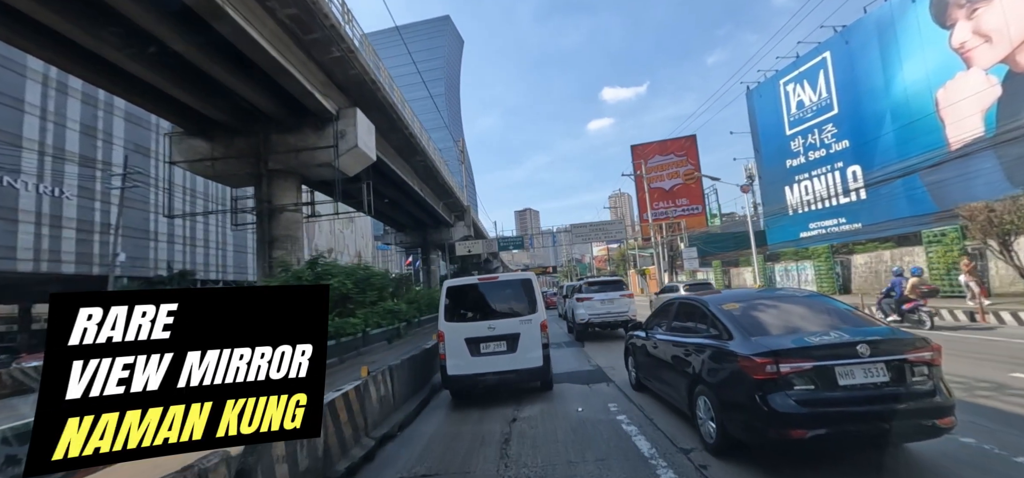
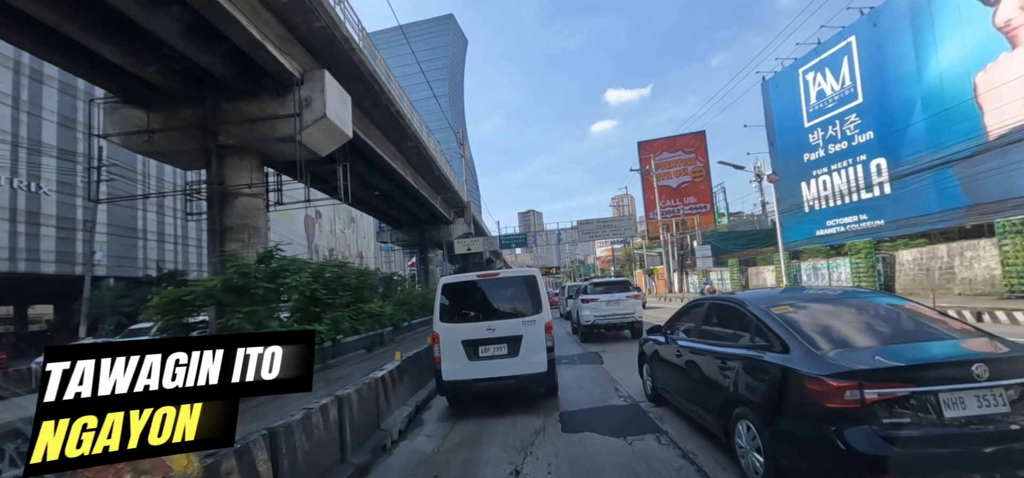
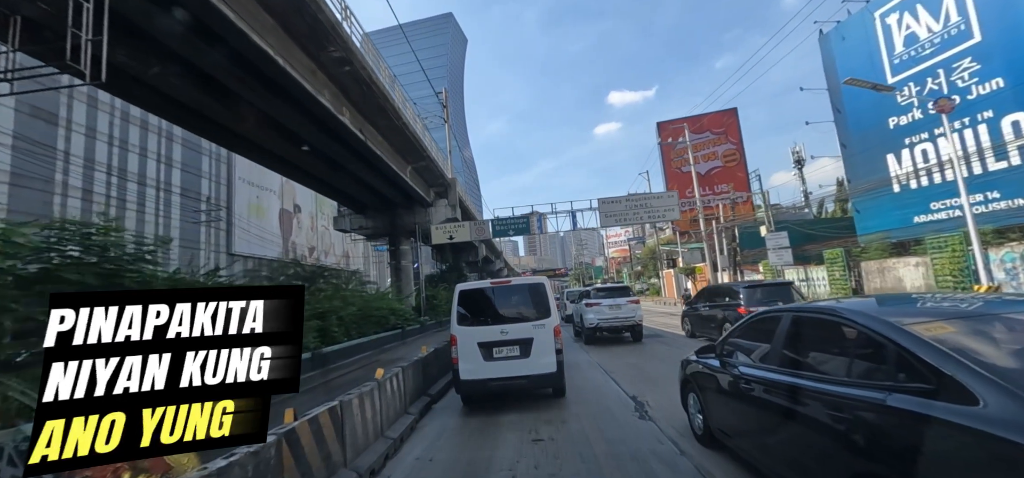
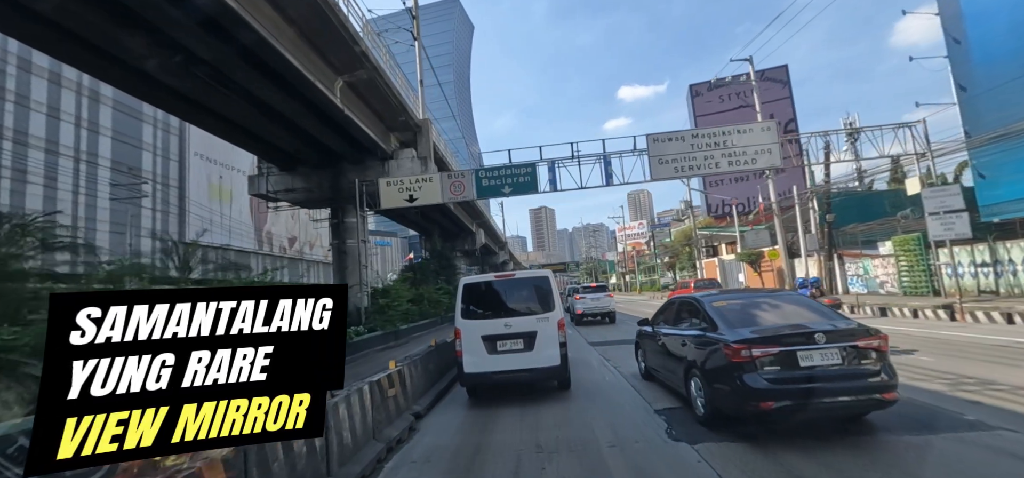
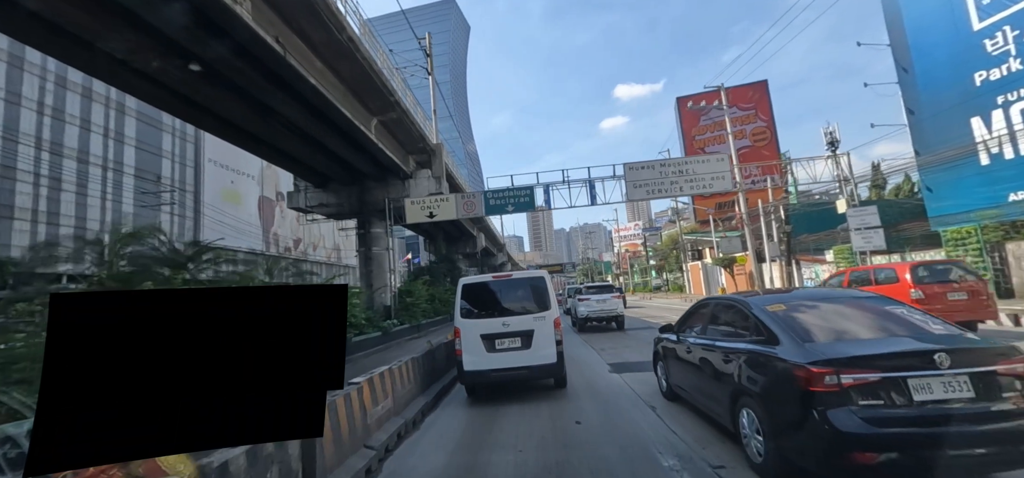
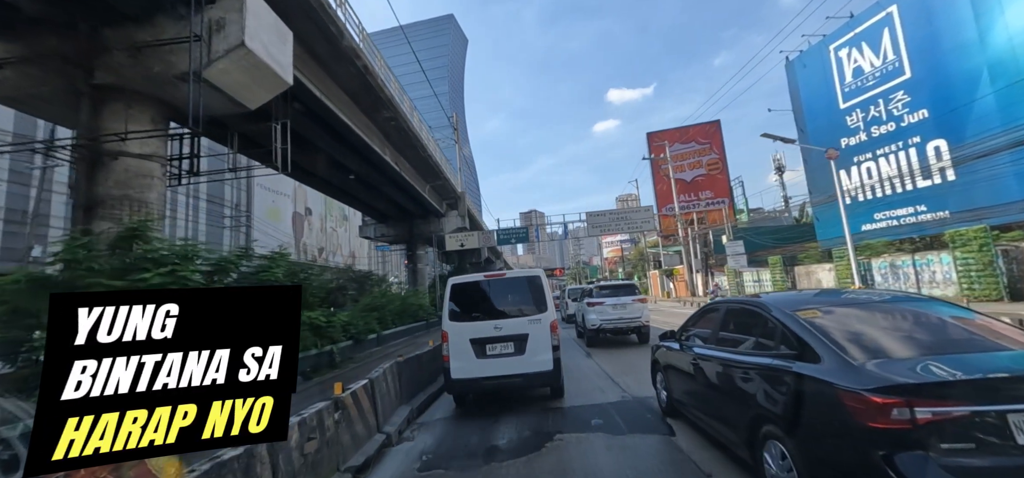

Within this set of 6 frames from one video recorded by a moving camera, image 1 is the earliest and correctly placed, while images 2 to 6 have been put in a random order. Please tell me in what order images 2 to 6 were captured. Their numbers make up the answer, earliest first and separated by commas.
2, 6, 3, 5, 4
